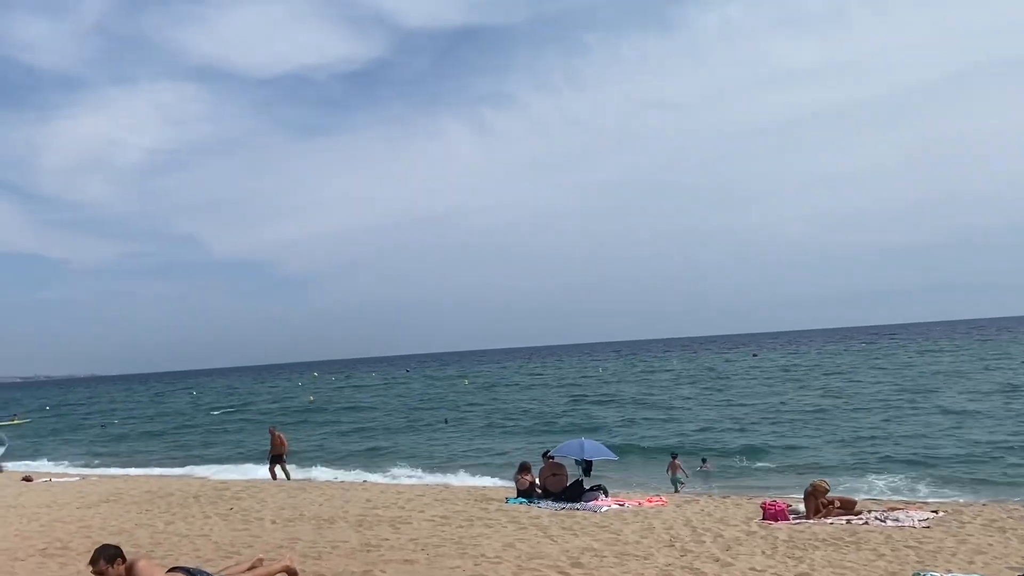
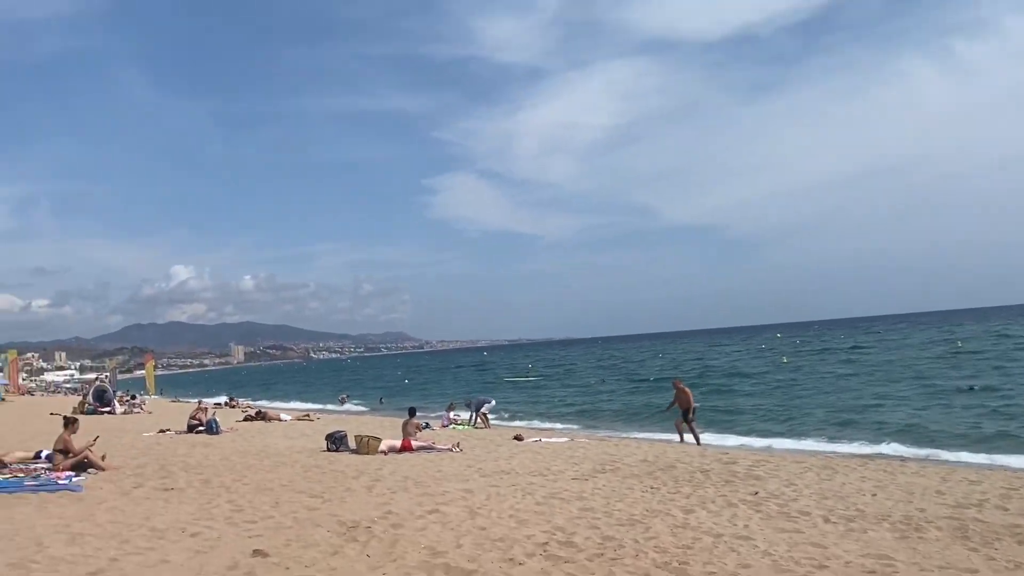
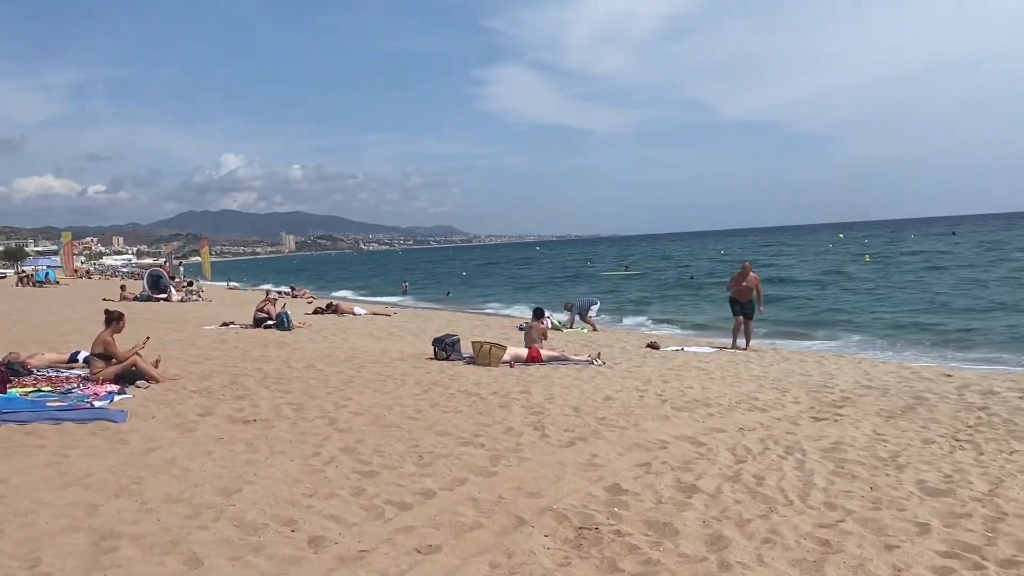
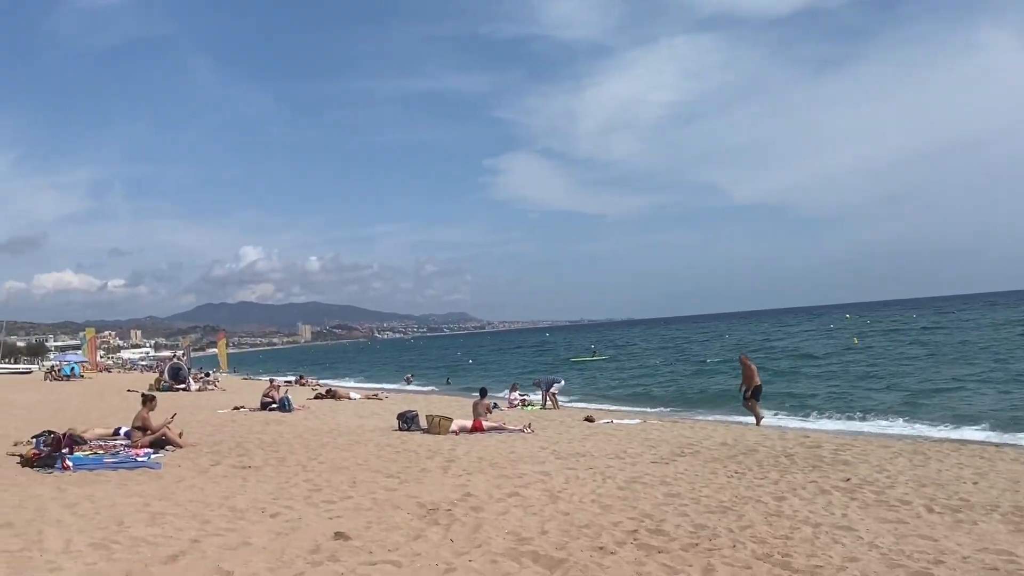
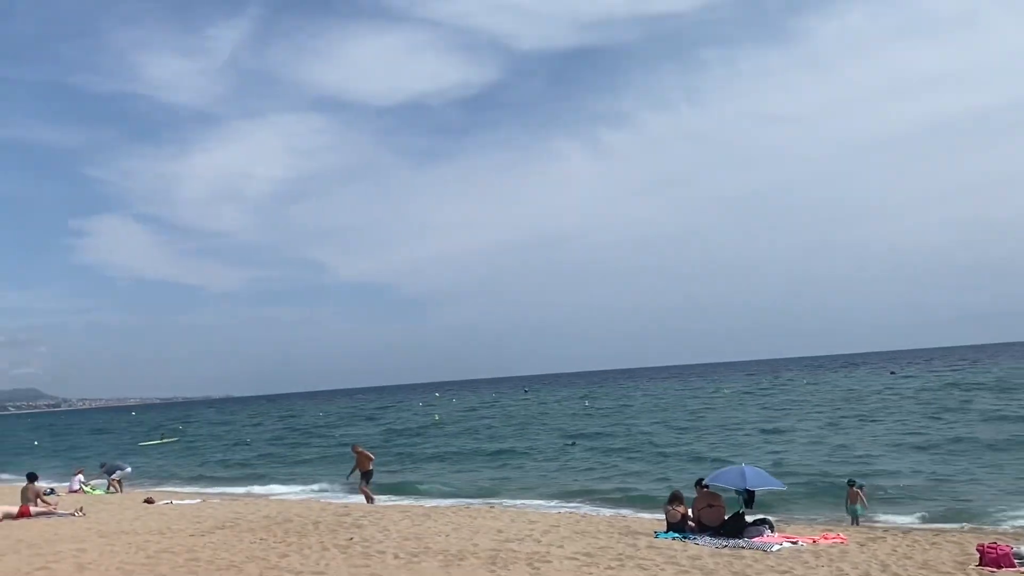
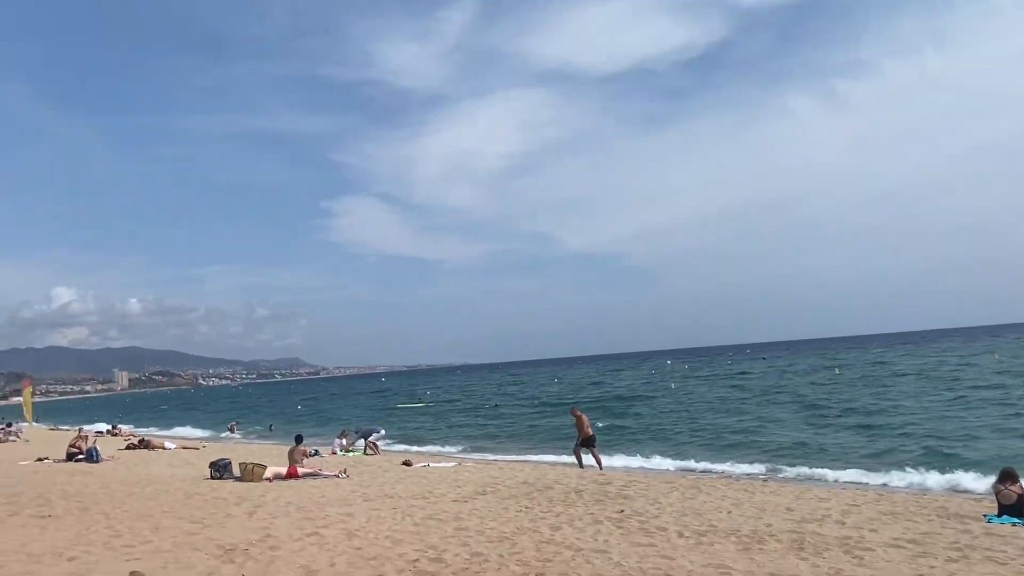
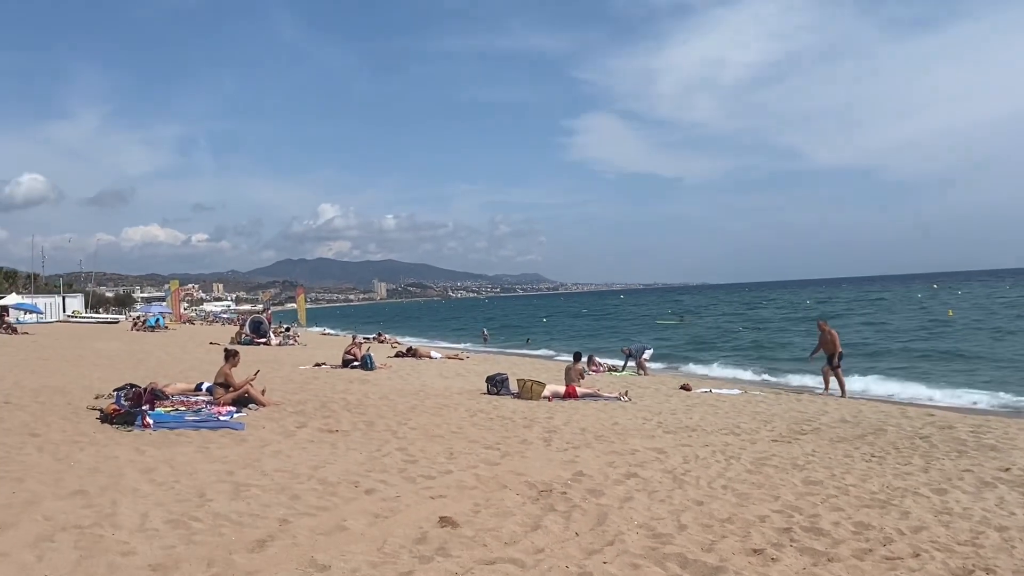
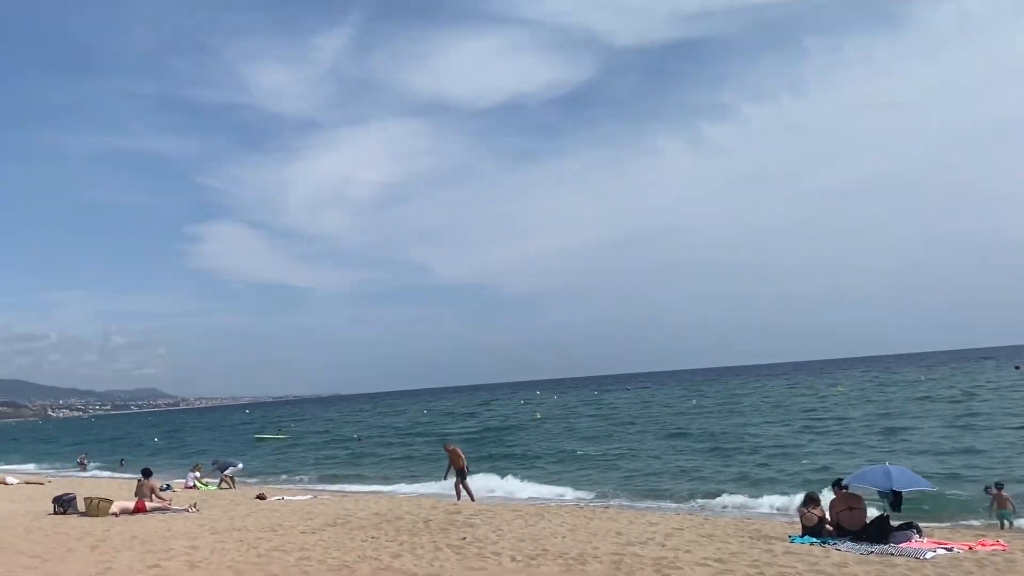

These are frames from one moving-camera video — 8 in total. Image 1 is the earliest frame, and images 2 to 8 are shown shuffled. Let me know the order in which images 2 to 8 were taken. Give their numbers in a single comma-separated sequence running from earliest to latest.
5, 8, 6, 2, 4, 7, 3
